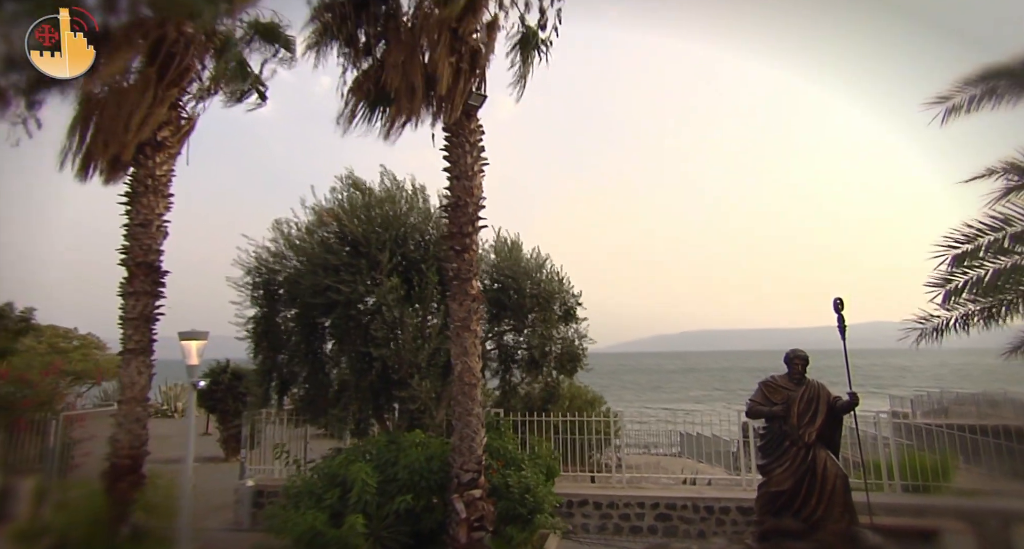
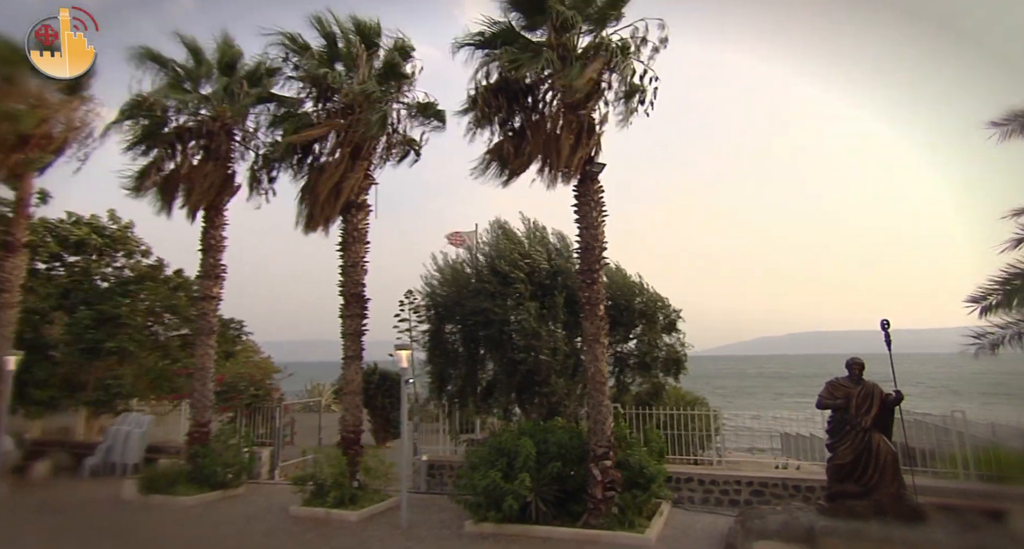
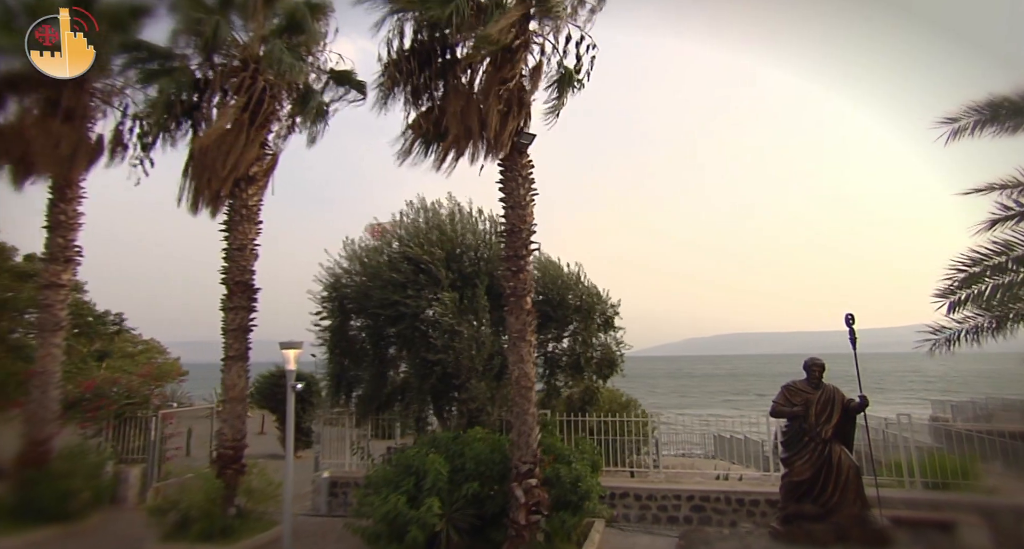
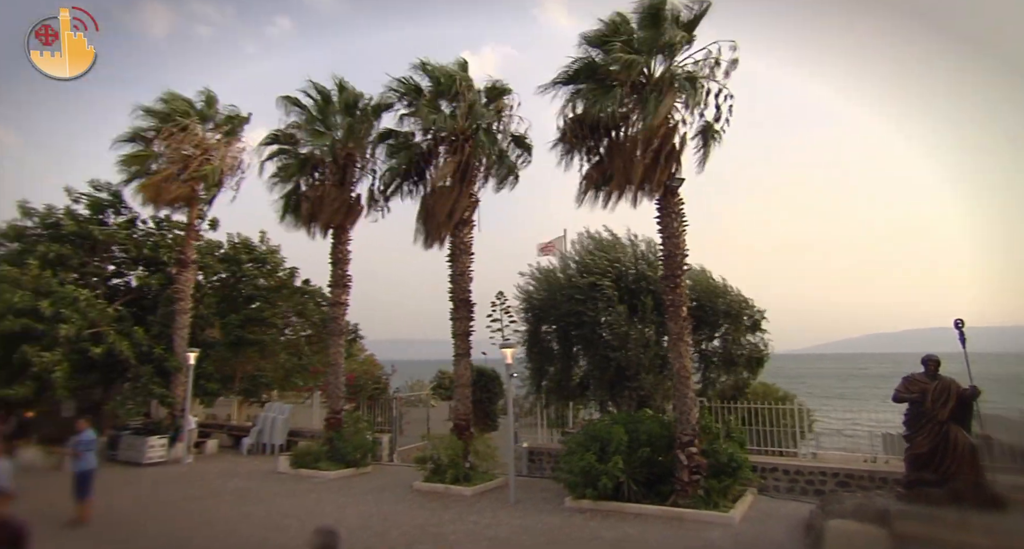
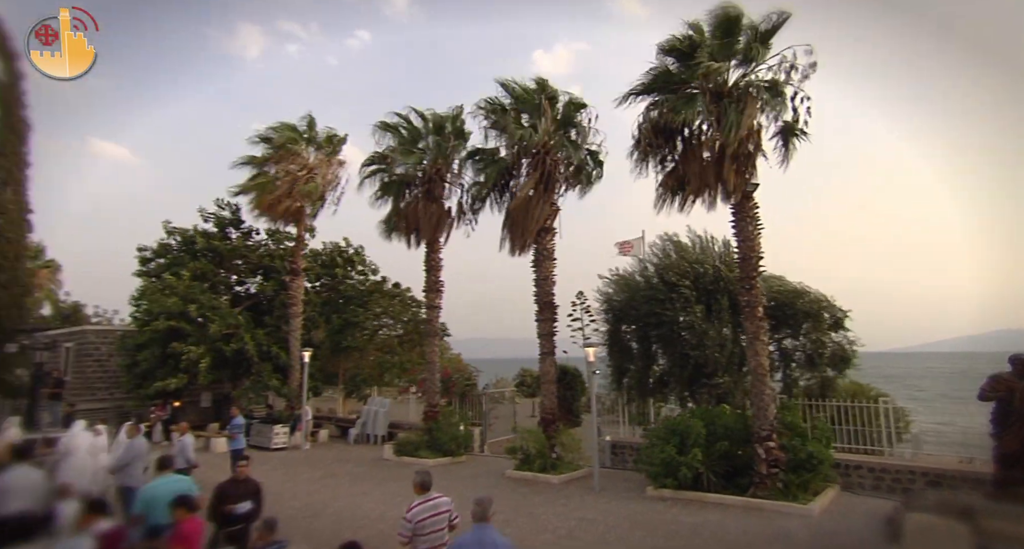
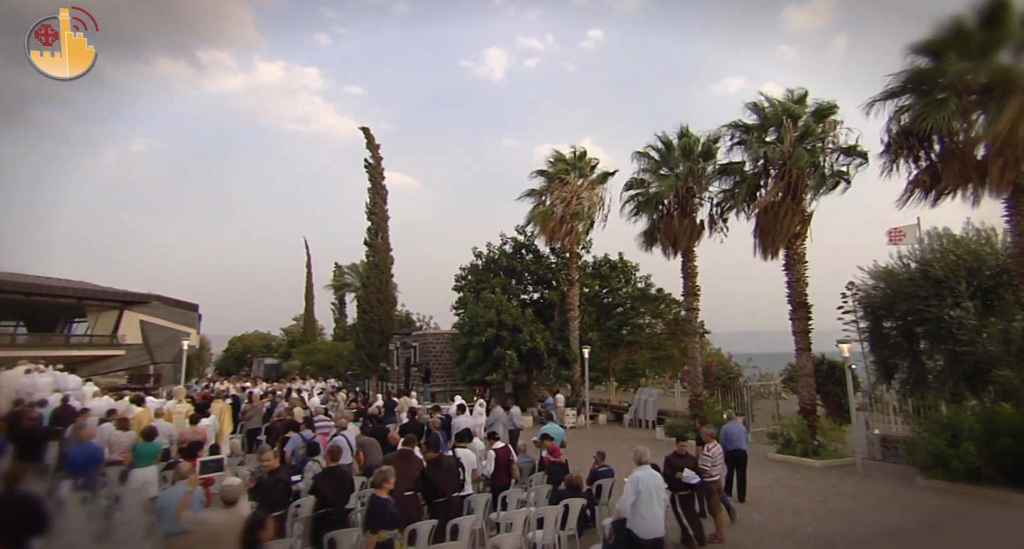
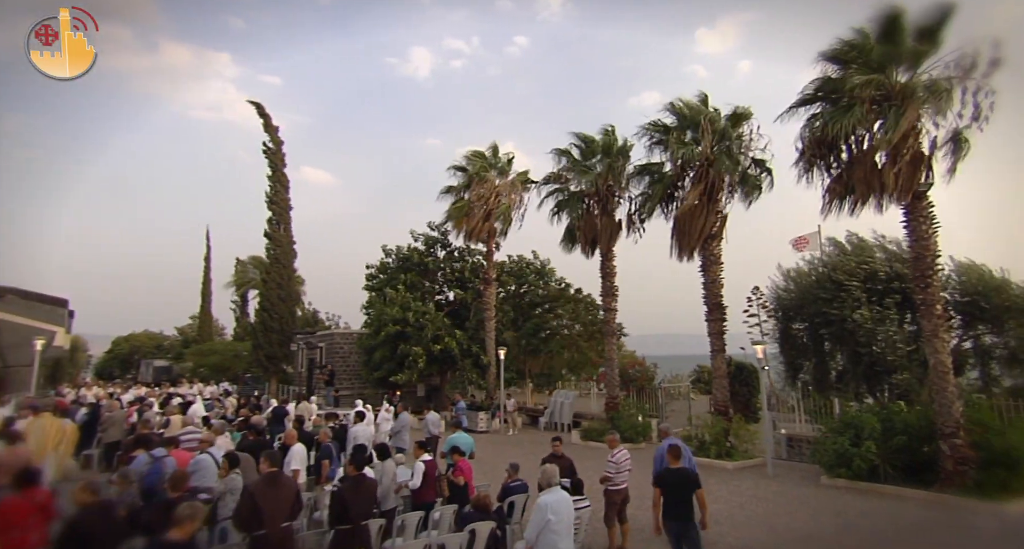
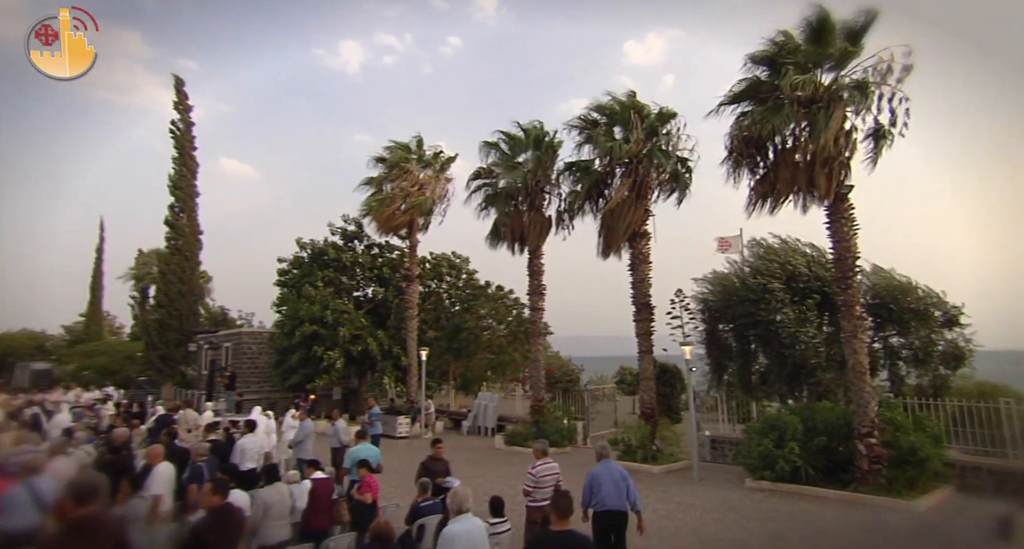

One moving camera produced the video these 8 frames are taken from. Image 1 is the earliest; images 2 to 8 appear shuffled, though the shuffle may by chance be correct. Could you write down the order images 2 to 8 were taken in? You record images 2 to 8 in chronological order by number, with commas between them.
3, 2, 4, 5, 8, 7, 6
